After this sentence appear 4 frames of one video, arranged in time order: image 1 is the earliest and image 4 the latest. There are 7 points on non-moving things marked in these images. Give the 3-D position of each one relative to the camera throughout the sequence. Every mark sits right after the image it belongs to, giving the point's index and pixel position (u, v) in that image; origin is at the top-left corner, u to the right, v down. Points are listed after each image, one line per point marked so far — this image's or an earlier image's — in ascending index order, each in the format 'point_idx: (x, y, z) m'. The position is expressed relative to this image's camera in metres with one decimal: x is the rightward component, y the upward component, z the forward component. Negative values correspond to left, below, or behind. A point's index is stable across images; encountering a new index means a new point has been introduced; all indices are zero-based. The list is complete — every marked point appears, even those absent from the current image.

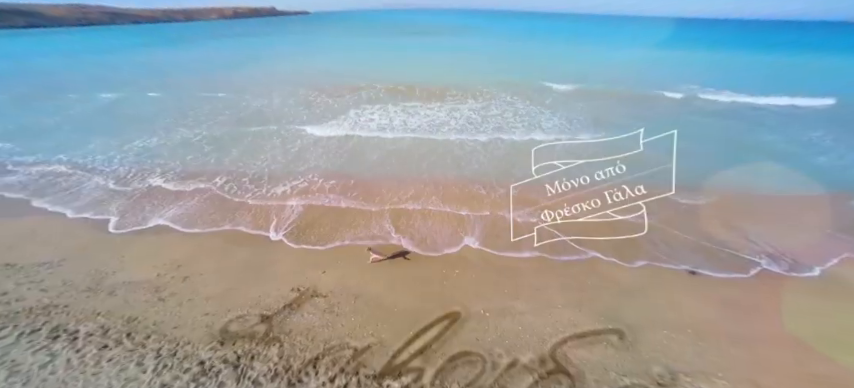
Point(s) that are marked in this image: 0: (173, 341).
0: (-2.6, -1.5, +3.8) m
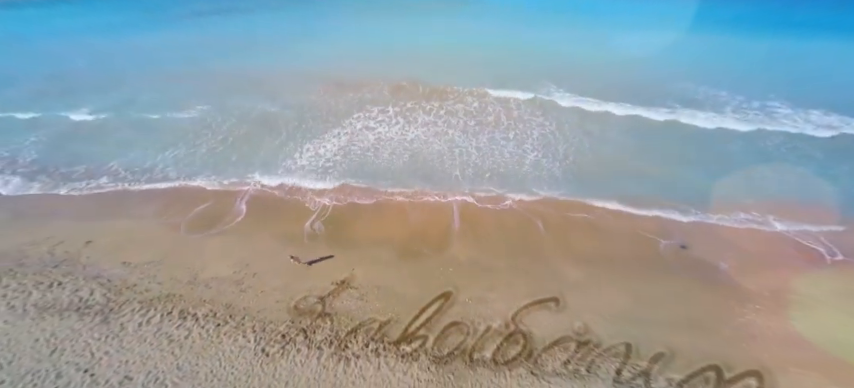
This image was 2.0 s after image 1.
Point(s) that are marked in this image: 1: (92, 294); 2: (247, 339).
0: (-2.6, -1.9, +5.7) m
1: (-5.2, -1.6, +5.8) m
2: (-2.6, -2.1, +5.3) m
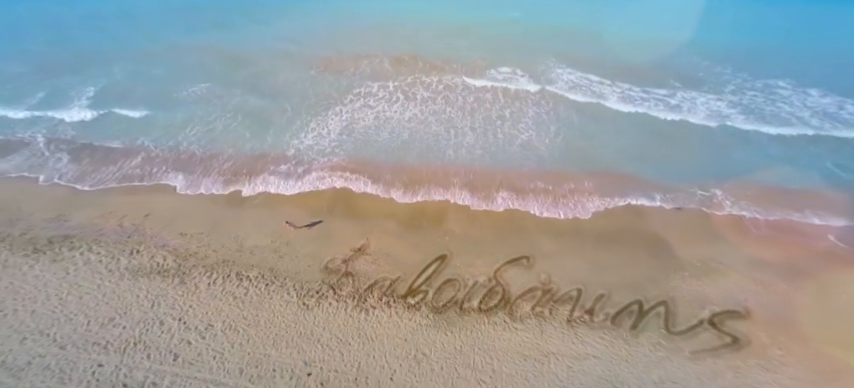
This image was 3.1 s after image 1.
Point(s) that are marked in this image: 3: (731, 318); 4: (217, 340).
0: (-2.6, -1.7, +7.3) m
1: (-5.2, -1.3, +7.4) m
2: (-2.6, -1.9, +7.0) m
3: (+5.4, -2.2, +6.6) m
4: (-3.5, -2.4, +6.0) m
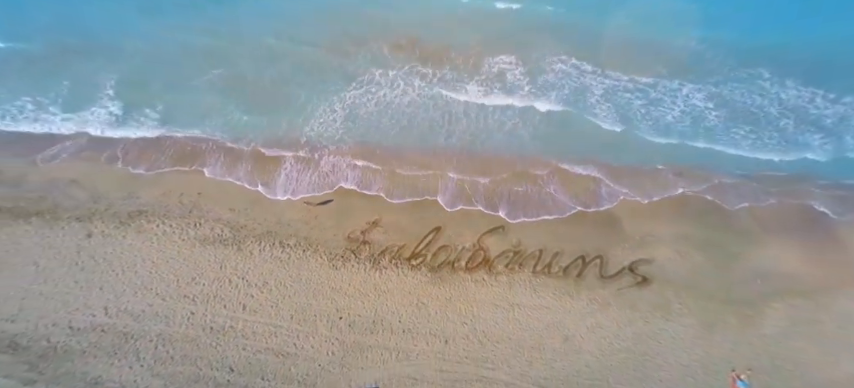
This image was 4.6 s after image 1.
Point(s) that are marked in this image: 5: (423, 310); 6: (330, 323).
0: (-2.6, -1.4, +9.4) m
1: (-5.2, -0.9, +9.4) m
2: (-2.6, -1.6, +9.1) m
3: (+5.4, -2.0, +8.8) m
4: (-3.5, -2.2, +8.2) m
5: (-0.1, -2.6, +8.1) m
6: (-2.0, -2.7, +7.7) m
